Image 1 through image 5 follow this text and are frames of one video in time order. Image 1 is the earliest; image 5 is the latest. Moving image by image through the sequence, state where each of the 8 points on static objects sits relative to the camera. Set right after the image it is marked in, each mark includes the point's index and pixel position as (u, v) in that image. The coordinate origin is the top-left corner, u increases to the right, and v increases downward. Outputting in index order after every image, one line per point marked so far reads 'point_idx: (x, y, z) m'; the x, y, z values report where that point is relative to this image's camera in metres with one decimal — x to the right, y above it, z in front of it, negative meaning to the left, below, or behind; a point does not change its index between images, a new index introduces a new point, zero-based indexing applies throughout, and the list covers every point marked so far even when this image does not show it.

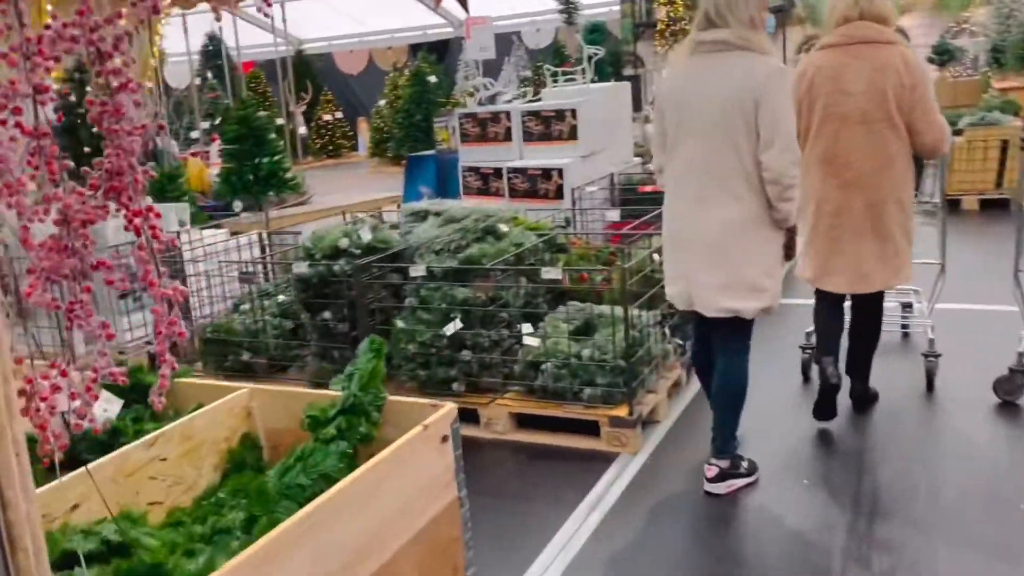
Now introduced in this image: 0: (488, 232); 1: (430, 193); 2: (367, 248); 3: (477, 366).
0: (-0.1, +0.3, +4.4) m
1: (-0.8, +0.8, +7.7) m
2: (-0.8, +0.2, +4.4) m
3: (-0.2, -0.4, +4.1) m
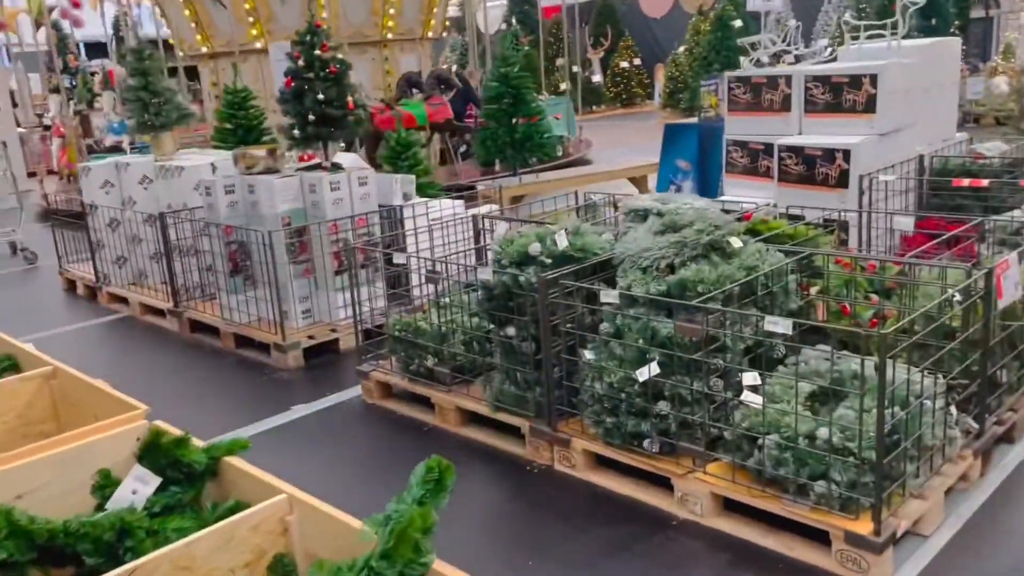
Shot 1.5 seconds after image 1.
0: (+0.8, +0.2, +3.5) m
1: (+1.4, +0.9, +6.7) m
2: (+0.2, +0.1, +3.6) m
3: (+0.6, -0.5, +3.2) m
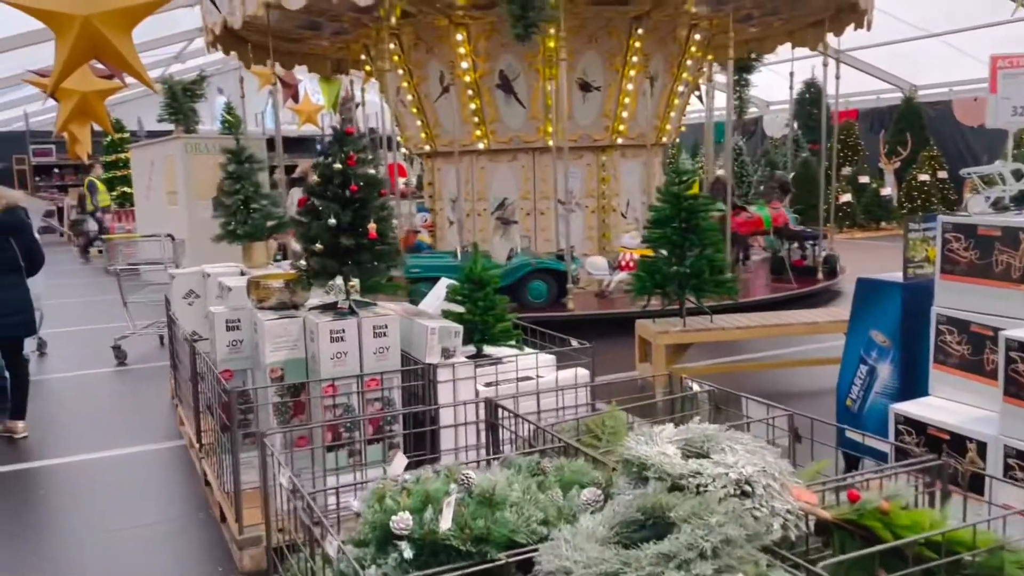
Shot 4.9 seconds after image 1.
0: (+0.4, -0.6, +1.7) m
1: (+2.0, -0.3, +4.7) m
2: (-0.2, -0.6, +2.1) m
3: (0.0, -1.3, +1.5) m
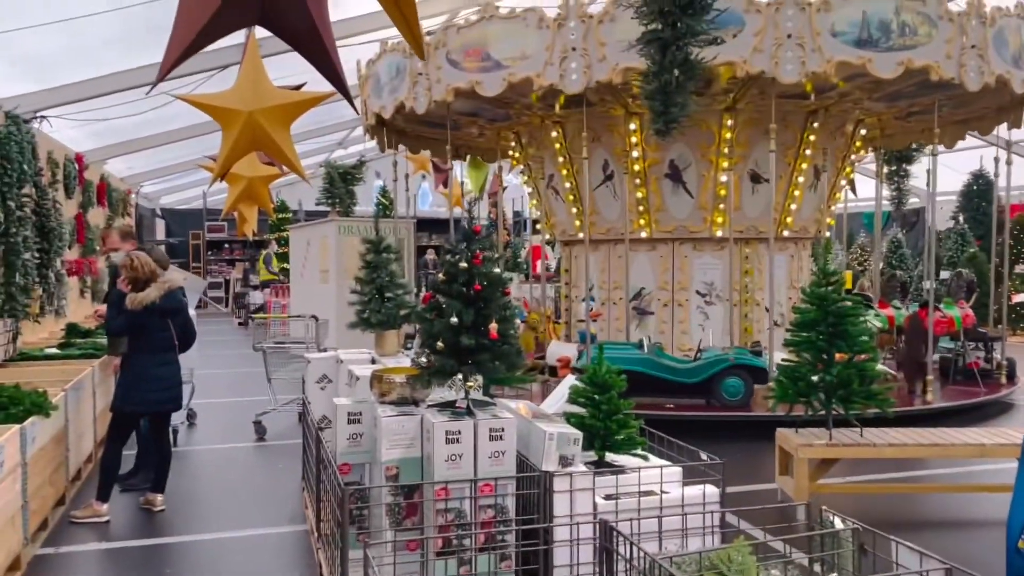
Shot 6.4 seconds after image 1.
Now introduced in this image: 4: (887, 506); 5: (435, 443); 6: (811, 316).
0: (+0.5, -0.9, +1.4) m
1: (+2.7, -0.9, +4.1) m
2: (0.0, -0.9, +1.9) m
3: (+0.1, -1.5, +1.2) m
4: (+2.7, -1.5, +6.0) m
5: (-0.4, -0.7, +3.9) m
6: (+2.2, -0.2, +6.2) m
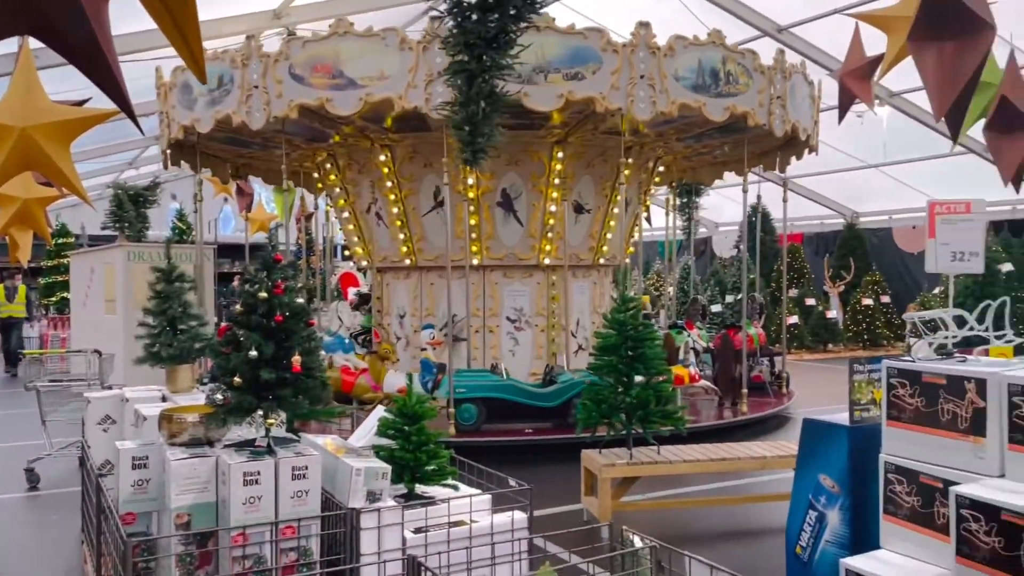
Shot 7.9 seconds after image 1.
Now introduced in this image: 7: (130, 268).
0: (+0.2, -1.0, +1.4) m
1: (+1.7, -1.1, +4.5) m
2: (-0.4, -1.0, +1.8) m
3: (-0.2, -1.5, +1.1) m
4: (+1.3, -1.7, +6.4) m
5: (-1.2, -0.8, +3.6) m
6: (+0.8, -0.4, +6.5) m
7: (-5.8, +0.3, +12.9) m
